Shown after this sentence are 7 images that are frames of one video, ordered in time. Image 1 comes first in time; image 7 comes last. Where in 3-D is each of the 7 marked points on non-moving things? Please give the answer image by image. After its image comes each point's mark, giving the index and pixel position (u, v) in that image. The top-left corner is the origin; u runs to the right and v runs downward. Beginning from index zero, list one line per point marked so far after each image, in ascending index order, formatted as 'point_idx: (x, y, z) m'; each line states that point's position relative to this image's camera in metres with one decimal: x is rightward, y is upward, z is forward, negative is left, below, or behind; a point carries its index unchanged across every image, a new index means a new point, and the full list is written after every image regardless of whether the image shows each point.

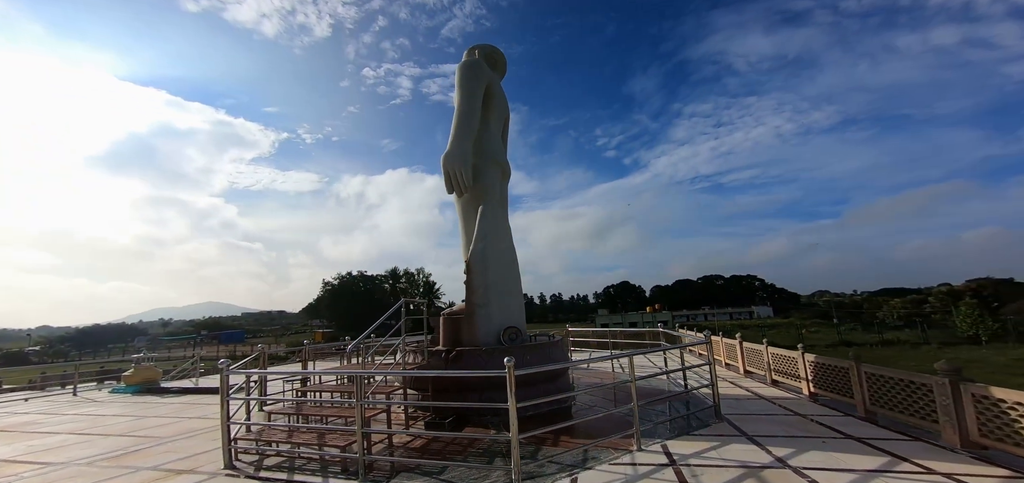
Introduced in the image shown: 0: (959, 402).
0: (+3.7, -1.3, +3.1) m
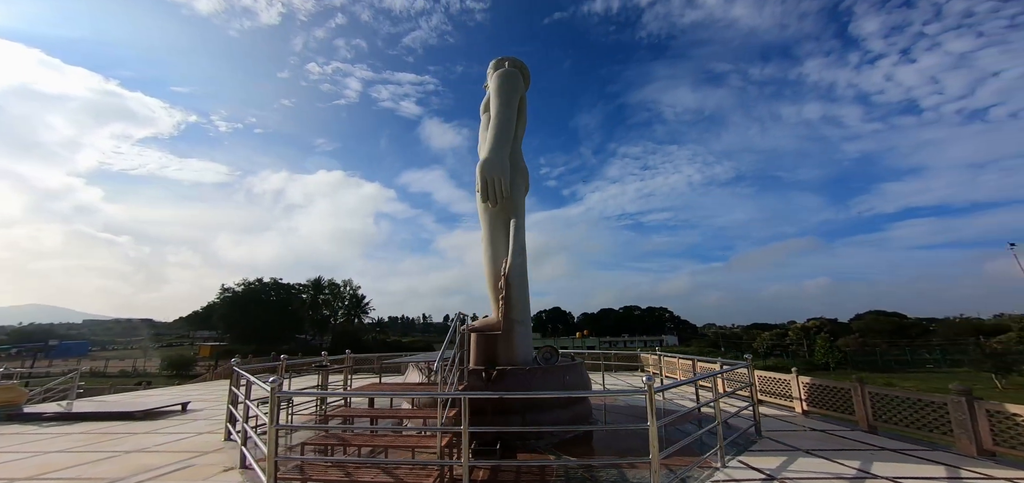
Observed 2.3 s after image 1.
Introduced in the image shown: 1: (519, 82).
0: (+4.5, -1.7, +3.7) m
1: (+0.1, +2.6, +6.2) m
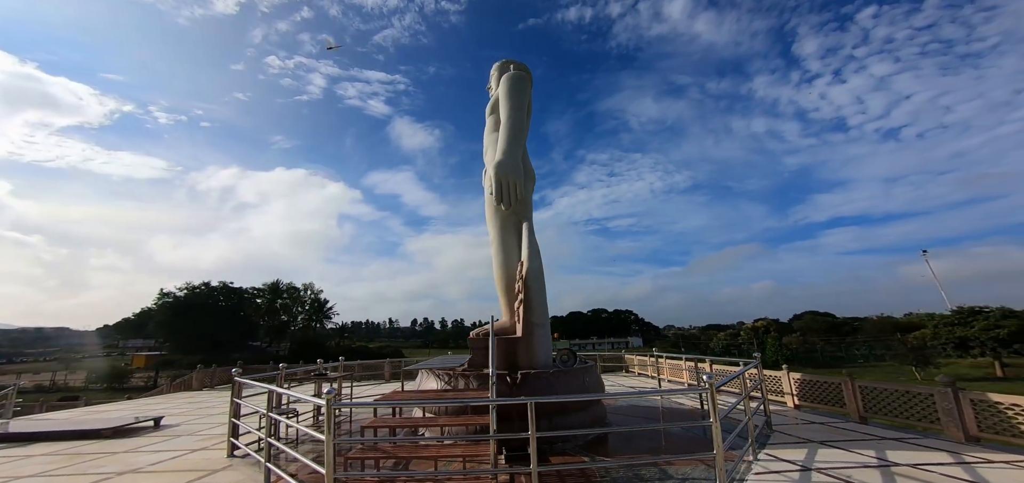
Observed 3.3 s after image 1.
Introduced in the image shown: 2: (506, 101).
0: (+4.8, -1.7, +4.1) m
1: (+0.3, +2.6, +6.2) m
2: (-0.1, +2.3, +6.1) m
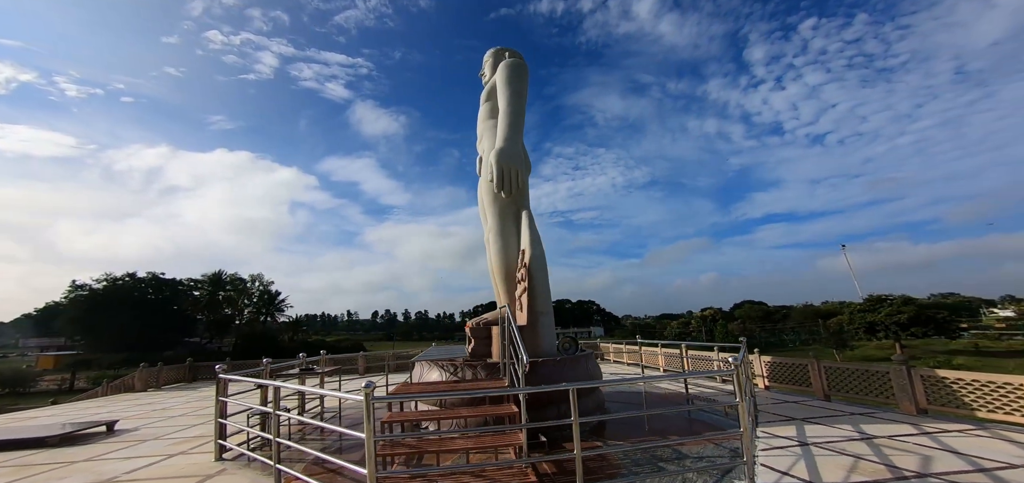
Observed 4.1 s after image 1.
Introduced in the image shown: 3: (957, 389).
0: (+4.9, -1.7, +4.7) m
1: (+0.2, +2.7, +6.2) m
2: (-0.1, +2.4, +6.0) m
3: (+5.1, -1.7, +4.4) m
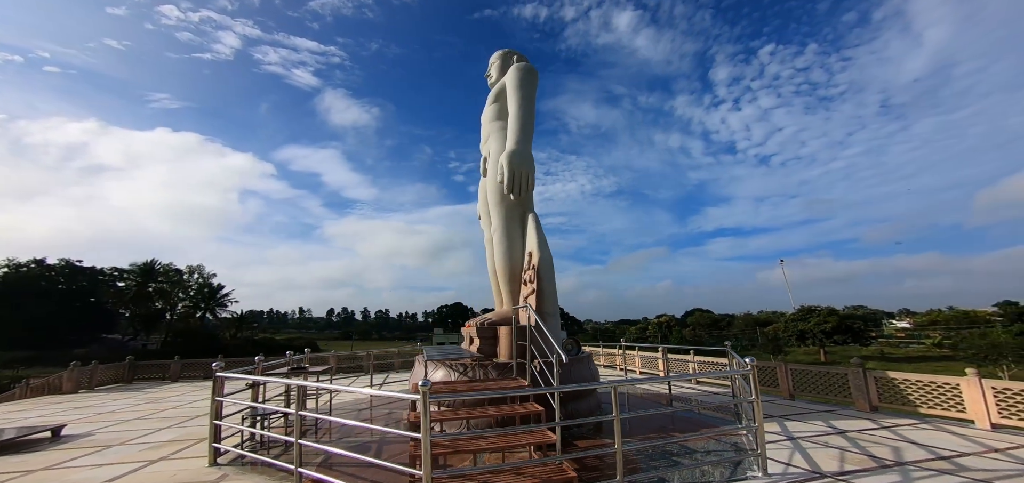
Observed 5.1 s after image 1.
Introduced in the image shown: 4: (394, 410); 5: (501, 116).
0: (+5.0, -2.0, +5.4) m
1: (+0.4, +2.6, +6.4) m
2: (0.0, +2.4, +6.2) m
3: (+5.2, -1.9, +5.1) m
4: (-1.9, -2.7, +6.2) m
5: (-0.2, +2.2, +6.8) m
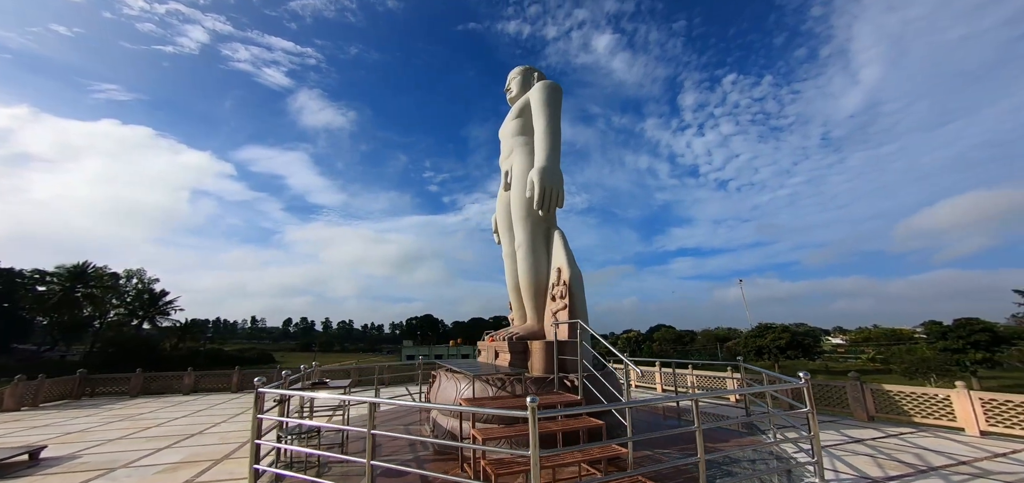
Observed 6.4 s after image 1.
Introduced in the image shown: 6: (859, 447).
0: (+5.4, -2.3, +5.8) m
1: (+0.8, +2.4, +6.5) m
2: (+0.5, +2.1, +6.3) m
3: (+5.6, -2.3, +5.5) m
4: (-1.6, -2.9, +5.9) m
5: (+0.2, +2.0, +6.9) m
6: (+3.8, -2.3, +4.2) m
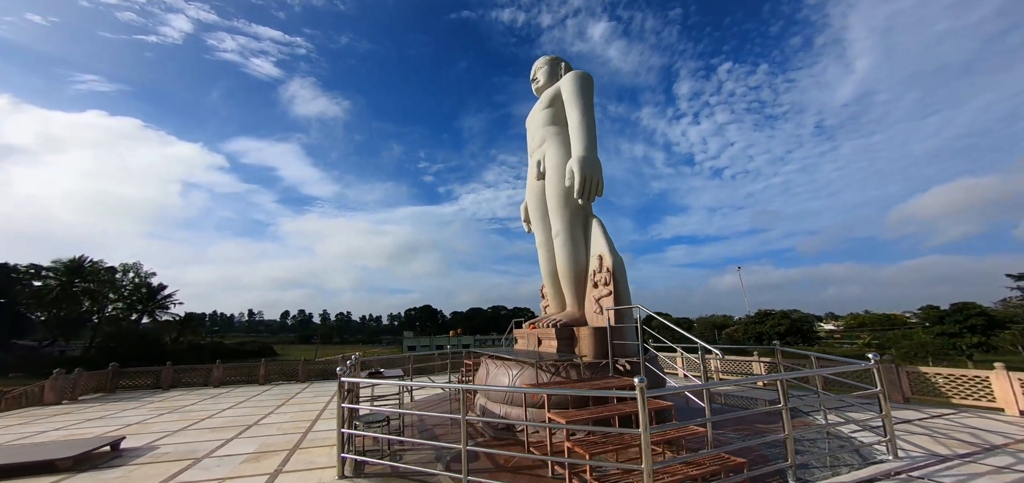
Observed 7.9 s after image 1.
0: (+6.0, -2.1, +5.9) m
1: (+1.4, +2.6, +6.5) m
2: (+1.1, +2.3, +6.3) m
3: (+6.3, -2.1, +5.7) m
4: (-0.9, -2.7, +6.0) m
5: (+0.8, +2.2, +6.8) m
6: (+4.5, -2.1, +4.3) m
